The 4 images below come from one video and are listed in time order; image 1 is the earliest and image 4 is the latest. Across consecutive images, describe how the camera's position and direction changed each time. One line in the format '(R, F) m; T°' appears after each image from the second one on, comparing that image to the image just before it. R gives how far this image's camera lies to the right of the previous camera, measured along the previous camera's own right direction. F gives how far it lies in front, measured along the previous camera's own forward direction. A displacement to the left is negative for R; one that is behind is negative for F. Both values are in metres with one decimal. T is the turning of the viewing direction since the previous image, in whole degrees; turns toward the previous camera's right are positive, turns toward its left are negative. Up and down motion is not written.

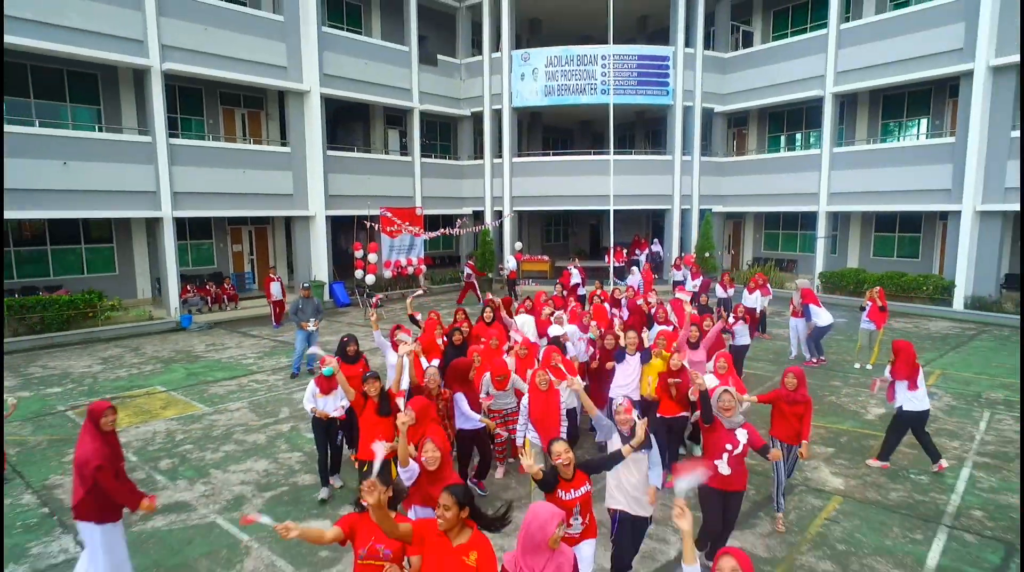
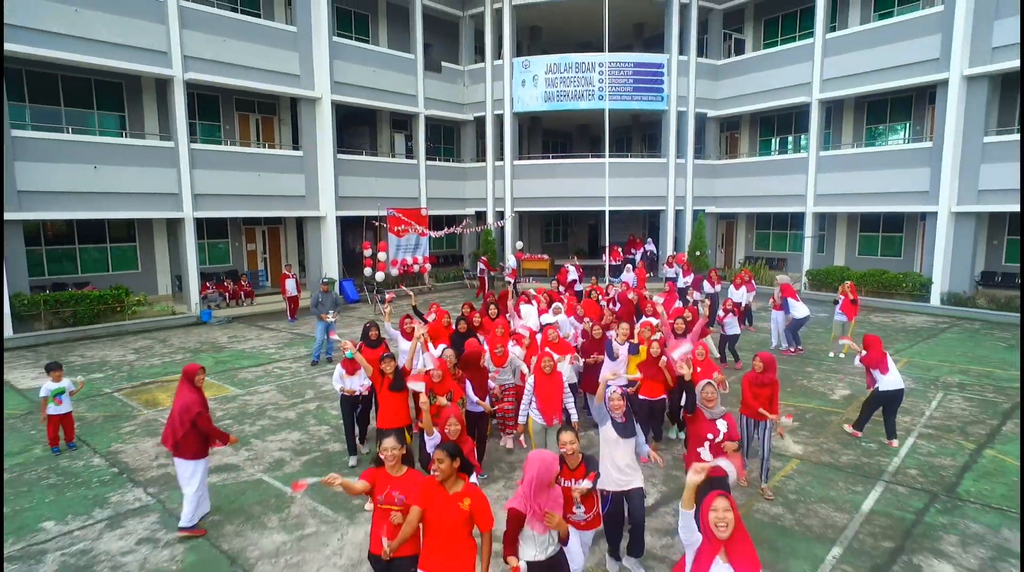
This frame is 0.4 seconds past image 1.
(0.0, -0.9) m; 0°
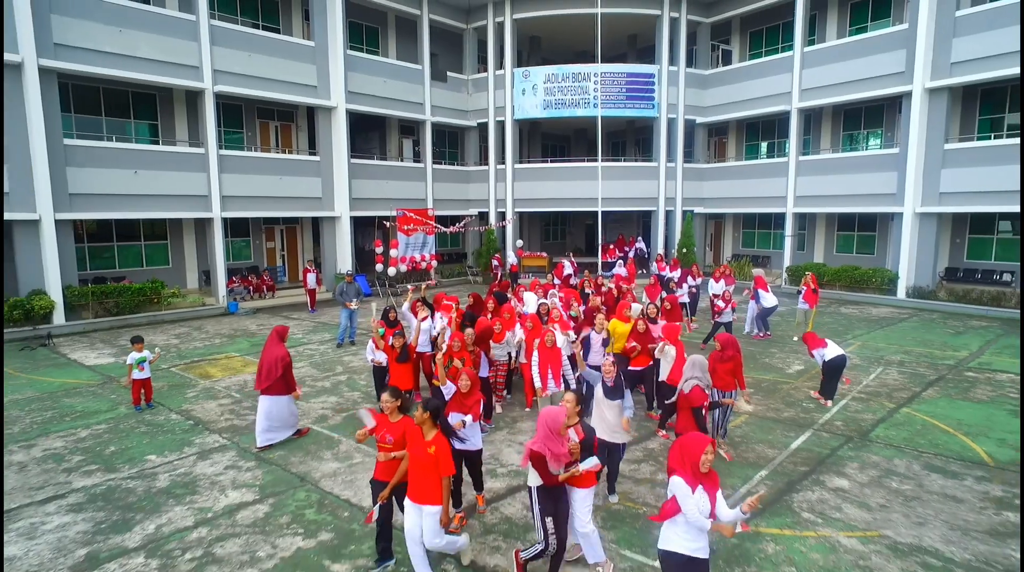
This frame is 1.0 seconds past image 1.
(0.0, -1.5) m; 0°
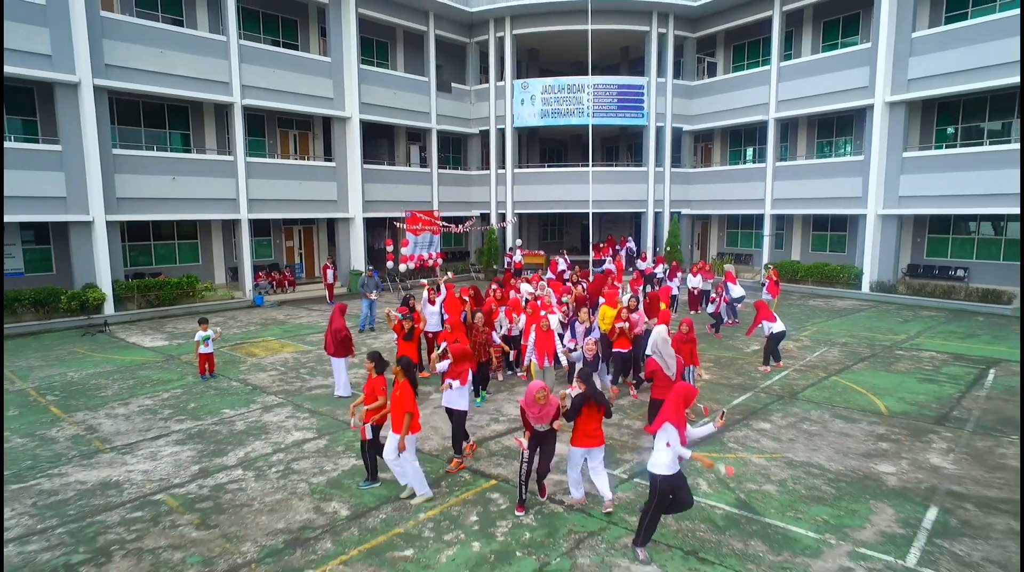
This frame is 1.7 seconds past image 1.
(0.0, -1.8) m; 0°
